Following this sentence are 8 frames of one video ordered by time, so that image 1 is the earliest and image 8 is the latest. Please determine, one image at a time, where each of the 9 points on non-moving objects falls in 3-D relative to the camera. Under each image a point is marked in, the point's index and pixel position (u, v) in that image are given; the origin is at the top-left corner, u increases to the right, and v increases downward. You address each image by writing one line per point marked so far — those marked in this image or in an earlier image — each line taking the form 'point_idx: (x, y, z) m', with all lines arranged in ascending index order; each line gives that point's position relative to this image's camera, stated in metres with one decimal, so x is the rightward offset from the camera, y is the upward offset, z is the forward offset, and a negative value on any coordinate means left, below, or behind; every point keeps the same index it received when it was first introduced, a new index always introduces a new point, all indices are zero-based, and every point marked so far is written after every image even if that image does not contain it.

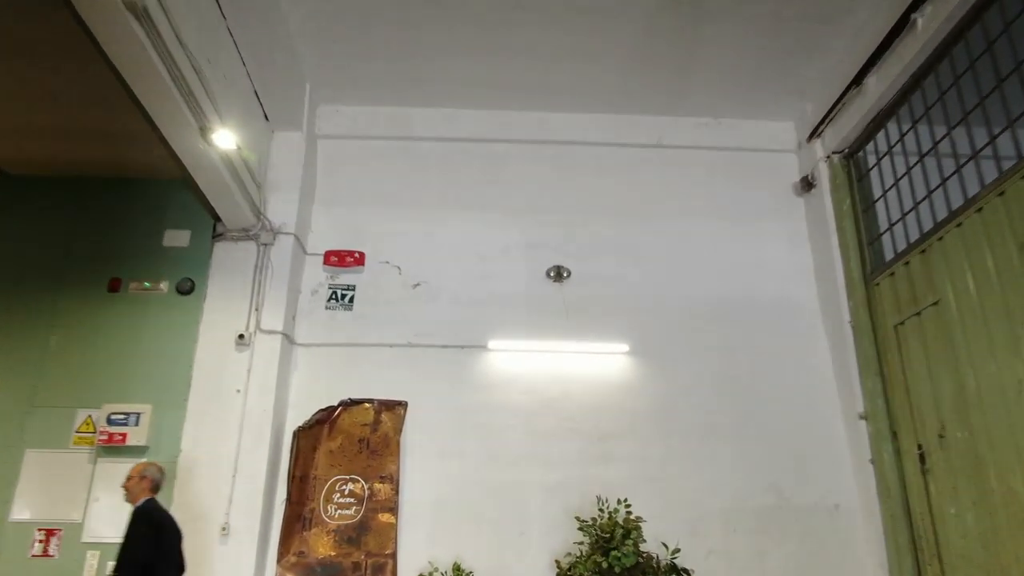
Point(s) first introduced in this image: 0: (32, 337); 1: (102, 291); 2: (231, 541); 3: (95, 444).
0: (-3.1, -0.4, +4.8) m
1: (-2.7, -0.1, +5.2) m
2: (-1.9, -1.7, +5.1) m
3: (-2.7, -1.1, +4.9) m
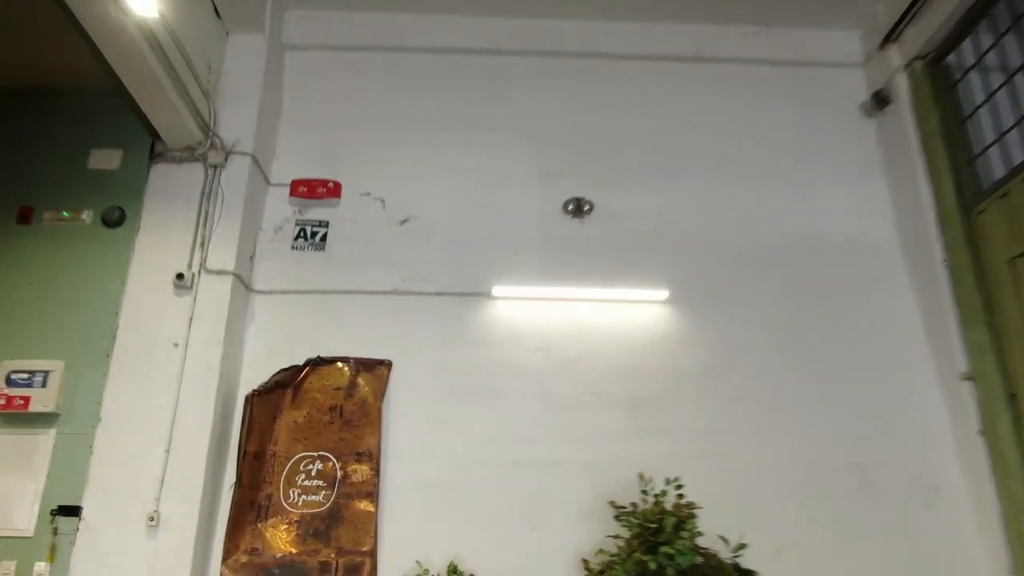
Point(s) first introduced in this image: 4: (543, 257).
0: (-3.0, 0.0, +3.7) m
1: (-2.7, +0.3, +4.0) m
2: (-1.8, -1.3, +3.9) m
3: (-2.6, -0.6, +3.8) m
4: (+0.2, +0.2, +4.9) m
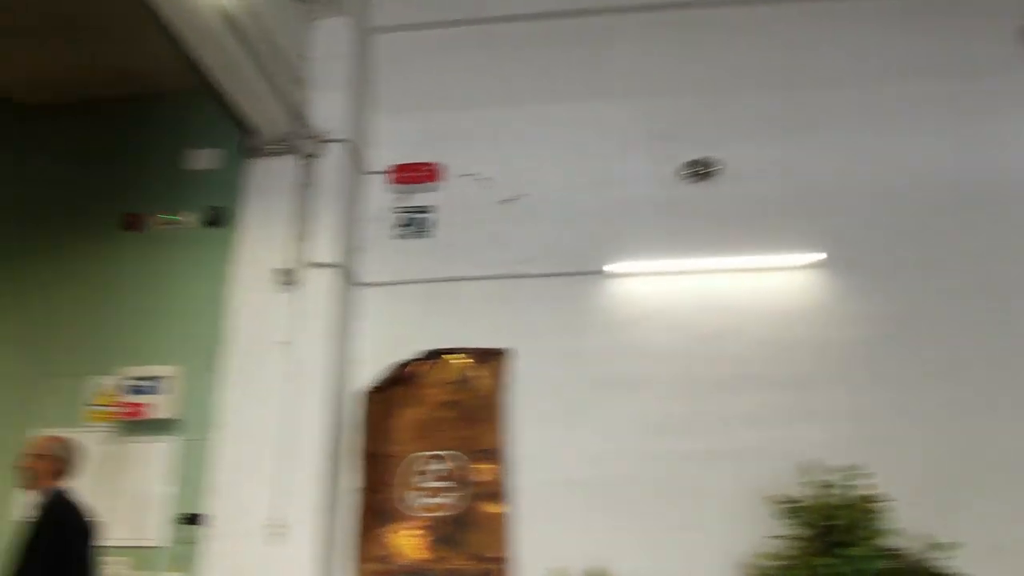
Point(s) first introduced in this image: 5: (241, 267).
0: (-2.4, 0.0, +3.6) m
1: (-2.1, +0.3, +3.9) m
2: (-1.1, -1.3, +3.7) m
3: (-2.0, -0.7, +3.6) m
4: (+0.9, +0.4, +4.4) m
5: (-1.4, +0.1, +4.0) m
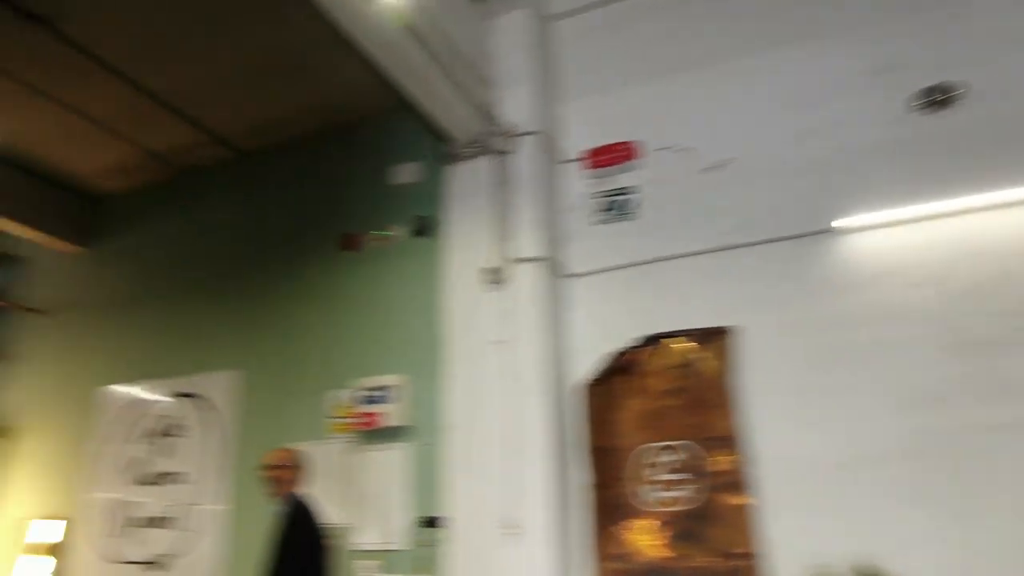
0: (-1.3, -0.2, +3.9) m
1: (-1.0, +0.2, +4.1) m
2: (+0.1, -1.2, +3.7) m
3: (-0.8, -0.7, +3.8) m
4: (+2.0, +0.6, +3.8) m
5: (-0.3, +0.1, +4.1) m
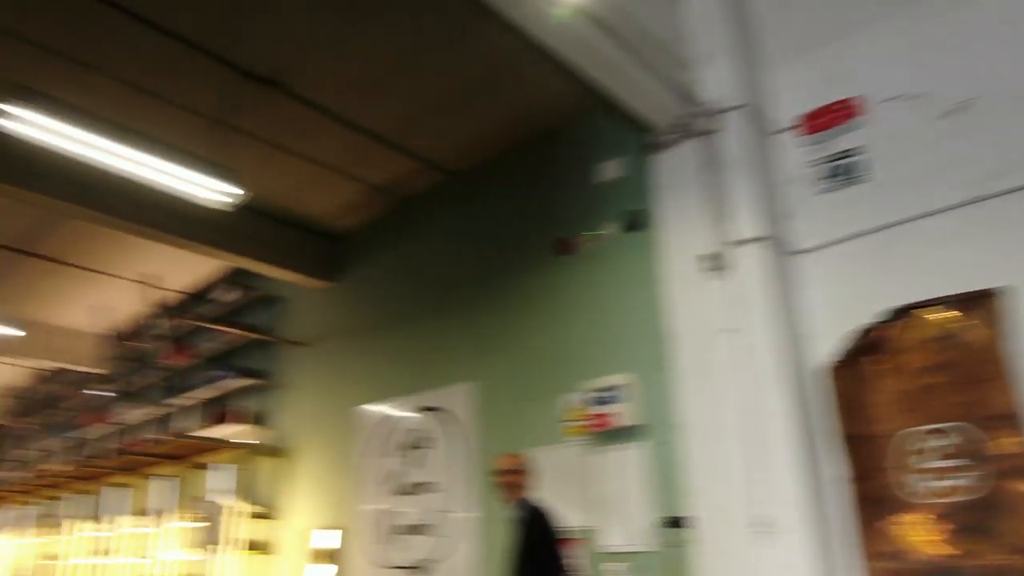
0: (-0.2, -0.2, +4.1) m
1: (+0.2, +0.2, +4.2) m
2: (+1.2, -1.2, +3.4) m
3: (+0.4, -0.7, +3.8) m
4: (+3.0, +0.9, +3.1) m
5: (+0.8, +0.1, +3.9) m
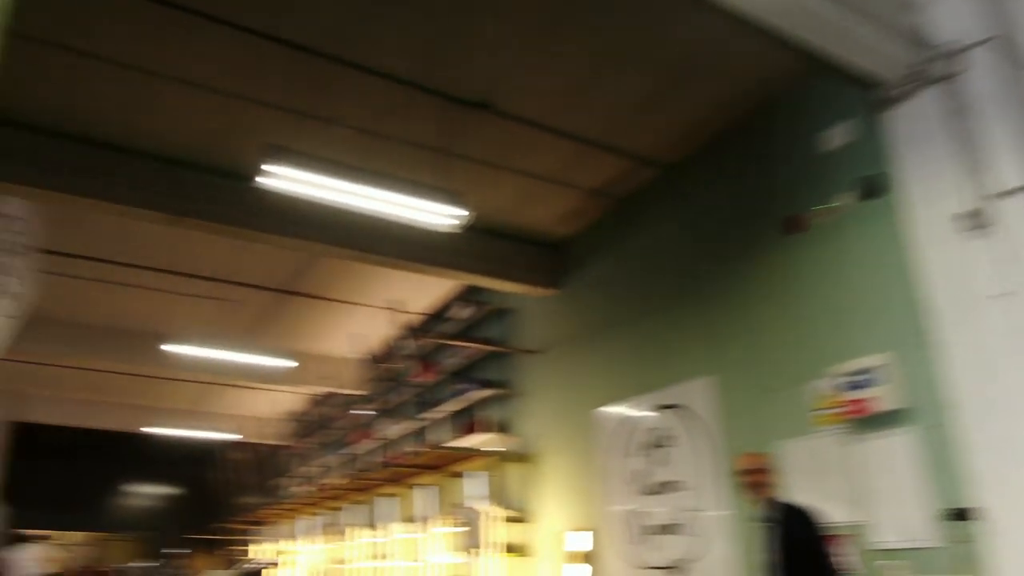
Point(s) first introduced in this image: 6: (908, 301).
0: (+1.1, -0.2, +3.9) m
1: (+1.4, +0.3, +3.9) m
2: (+2.3, -0.9, +2.9) m
3: (+1.6, -0.6, +3.5) m
4: (+3.6, +1.3, +2.2) m
5: (+1.9, +0.3, +3.6) m
6: (+1.9, -0.1, +3.6) m
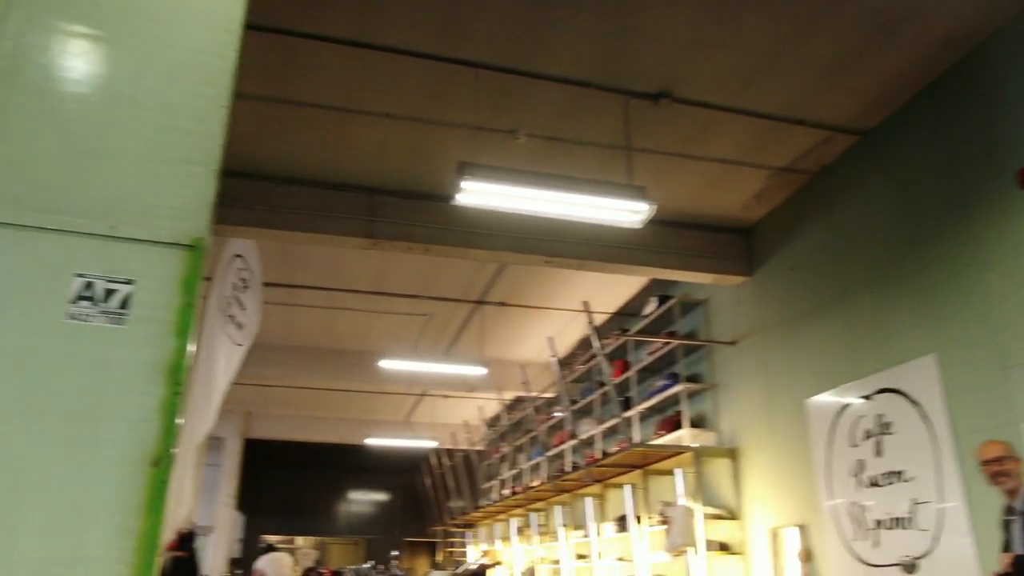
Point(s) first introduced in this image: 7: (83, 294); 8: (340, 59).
0: (+2.0, 0.0, +3.6) m
1: (+2.3, +0.4, +3.5) m
2: (+3.1, -0.7, +2.3) m
3: (+2.4, -0.4, +3.1) m
4: (+4.0, +1.7, +1.3) m
5: (+2.7, +0.5, +3.0) m
6: (+2.7, +0.1, +3.1) m
7: (-0.7, 0.0, +1.3) m
8: (-0.7, +0.9, +3.1) m
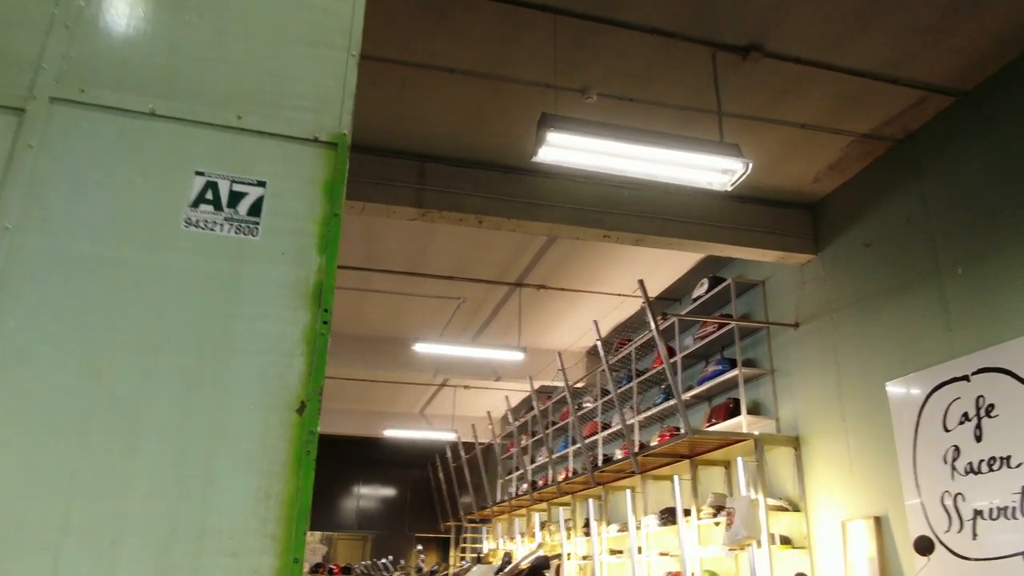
0: (+2.3, +0.1, +3.3) m
1: (+2.6, +0.5, +3.3) m
2: (+3.4, -0.6, +2.0) m
3: (+2.7, -0.3, +2.8) m
4: (+4.3, +1.7, +1.0) m
5: (+3.0, +0.6, +2.8) m
6: (+3.0, +0.2, +2.8) m
7: (-0.4, +0.1, +1.1) m
8: (-0.4, +1.1, +2.8) m
